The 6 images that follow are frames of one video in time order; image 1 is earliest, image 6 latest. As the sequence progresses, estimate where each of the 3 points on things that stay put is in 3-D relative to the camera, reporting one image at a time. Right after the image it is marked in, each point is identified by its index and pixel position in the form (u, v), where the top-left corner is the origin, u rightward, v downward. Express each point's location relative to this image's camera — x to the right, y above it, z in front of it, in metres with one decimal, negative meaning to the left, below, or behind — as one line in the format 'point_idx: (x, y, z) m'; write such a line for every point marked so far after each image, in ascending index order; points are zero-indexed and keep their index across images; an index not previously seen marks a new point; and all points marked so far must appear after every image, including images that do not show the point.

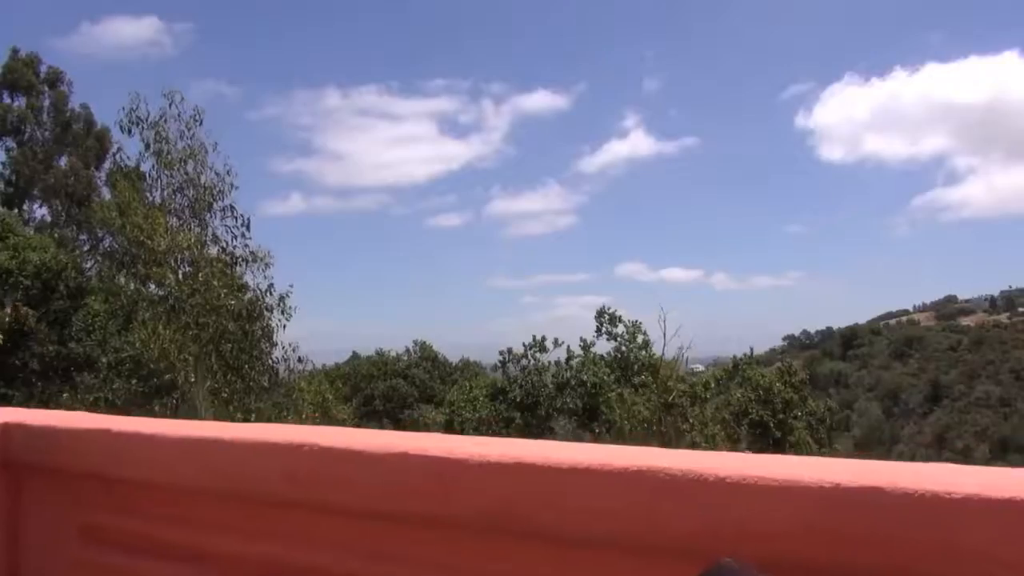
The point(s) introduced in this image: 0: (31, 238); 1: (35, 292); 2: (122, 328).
0: (-10.1, +1.0, +16.9) m
1: (-9.6, -0.2, +16.1) m
2: (-6.4, -0.7, +13.3) m
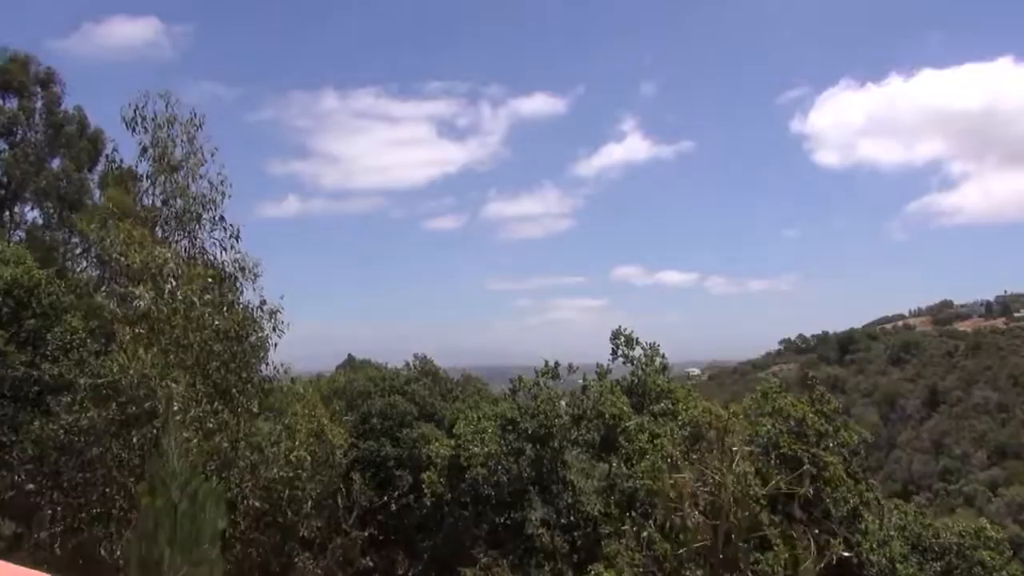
0: (-10.1, +0.8, +16.4) m
1: (-9.5, -0.3, +15.6) m
2: (-6.4, -0.9, +12.9) m
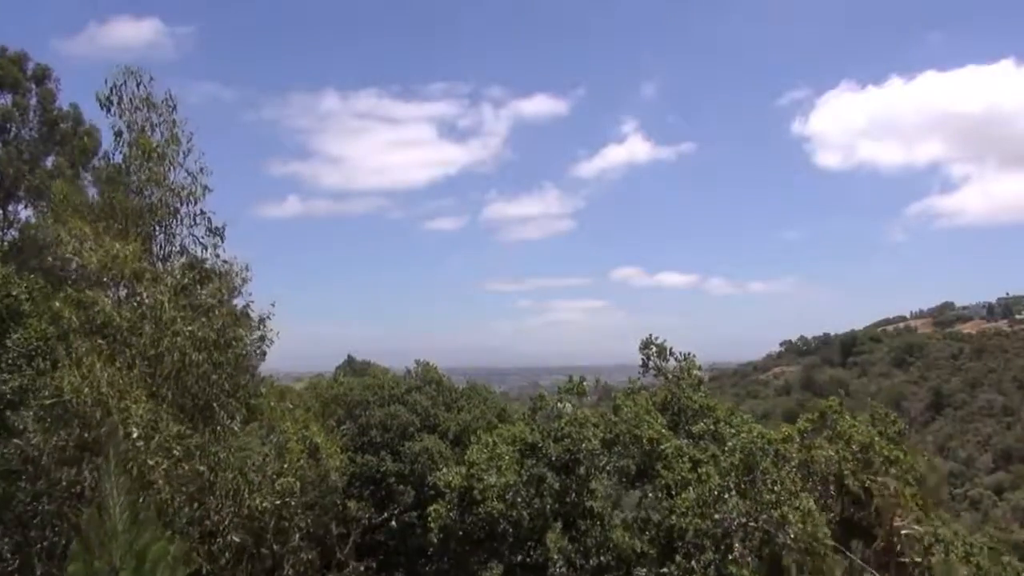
0: (-10.0, +0.8, +15.8) m
1: (-9.4, -0.3, +15.0) m
2: (-6.3, -0.9, +12.2) m
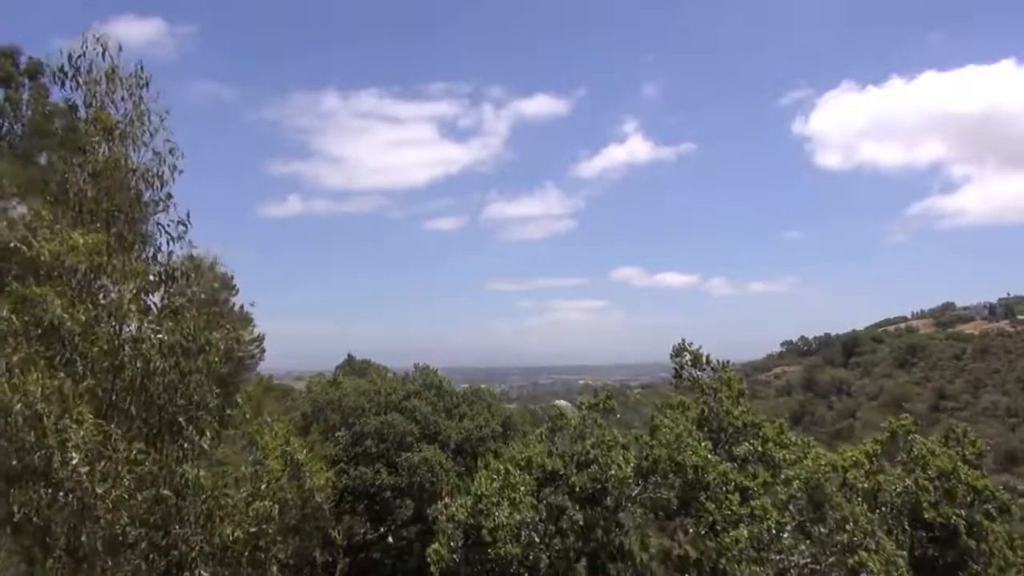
0: (-9.9, +0.8, +15.2) m
1: (-9.4, -0.3, +14.3) m
2: (-6.2, -0.8, +11.6) m
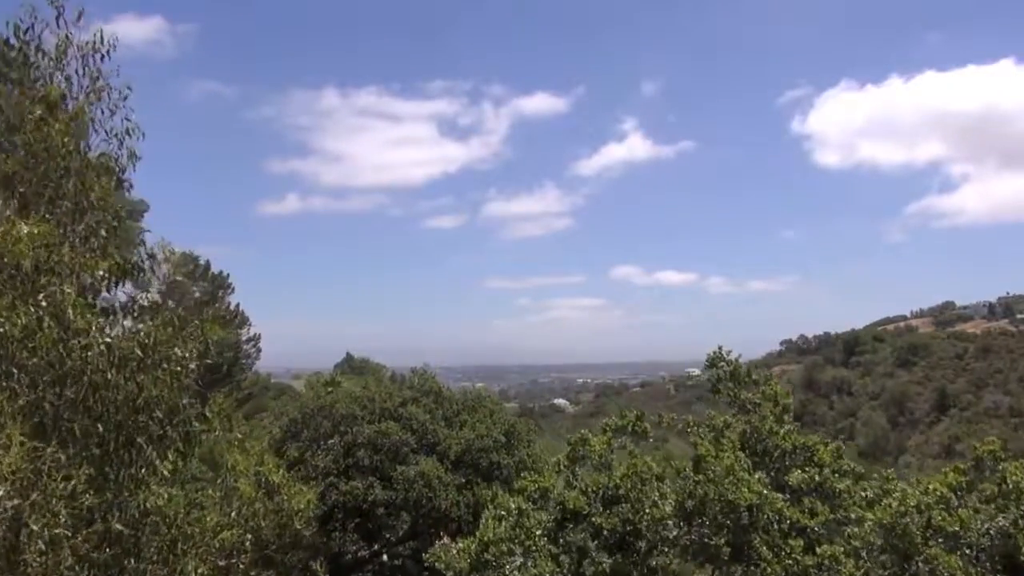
0: (-9.9, +0.9, +14.5) m
1: (-9.3, -0.3, +13.7) m
2: (-6.2, -0.8, +11.0) m
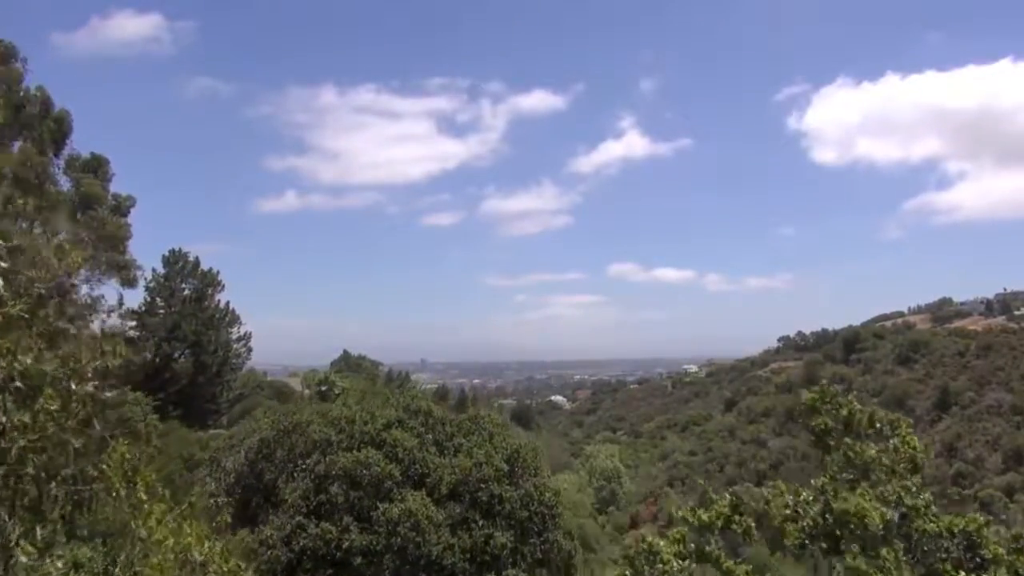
0: (-9.9, +0.9, +13.5) m
1: (-9.3, -0.3, +12.6) m
2: (-6.2, -0.8, +9.9) m
